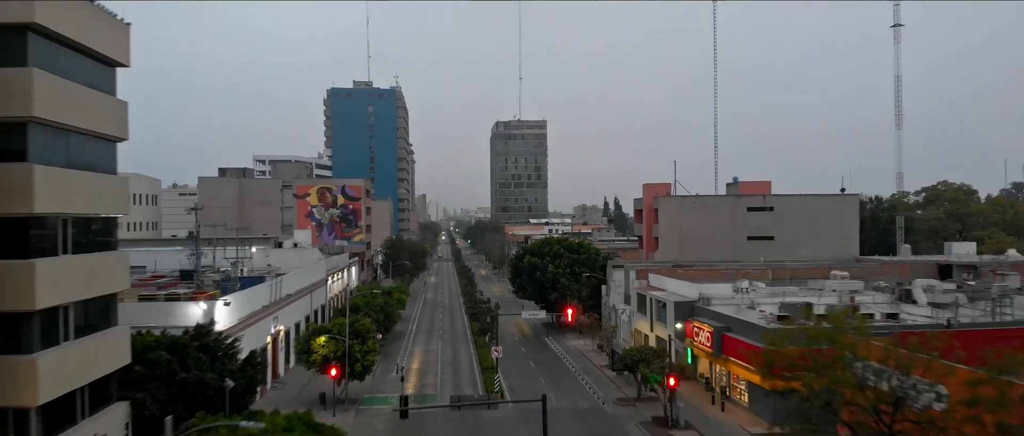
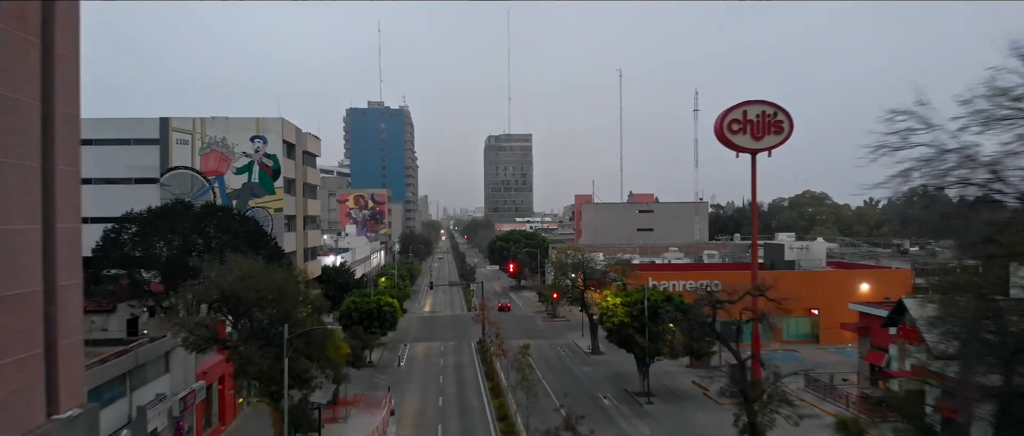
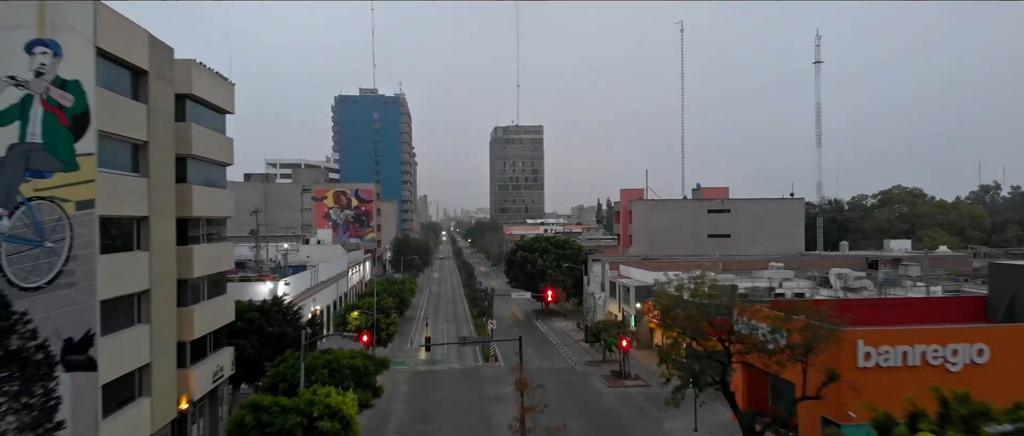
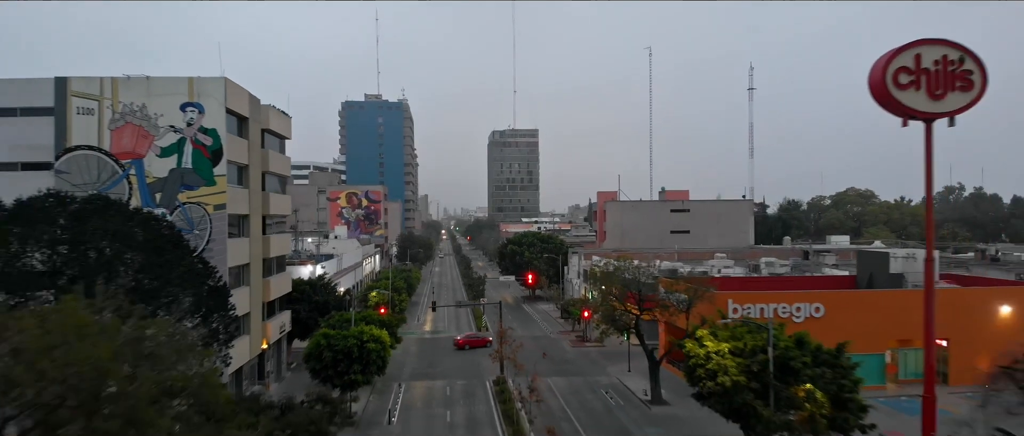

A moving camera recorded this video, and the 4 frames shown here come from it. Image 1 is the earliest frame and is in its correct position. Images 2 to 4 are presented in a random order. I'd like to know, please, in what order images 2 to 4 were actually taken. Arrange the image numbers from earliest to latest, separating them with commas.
3, 4, 2
